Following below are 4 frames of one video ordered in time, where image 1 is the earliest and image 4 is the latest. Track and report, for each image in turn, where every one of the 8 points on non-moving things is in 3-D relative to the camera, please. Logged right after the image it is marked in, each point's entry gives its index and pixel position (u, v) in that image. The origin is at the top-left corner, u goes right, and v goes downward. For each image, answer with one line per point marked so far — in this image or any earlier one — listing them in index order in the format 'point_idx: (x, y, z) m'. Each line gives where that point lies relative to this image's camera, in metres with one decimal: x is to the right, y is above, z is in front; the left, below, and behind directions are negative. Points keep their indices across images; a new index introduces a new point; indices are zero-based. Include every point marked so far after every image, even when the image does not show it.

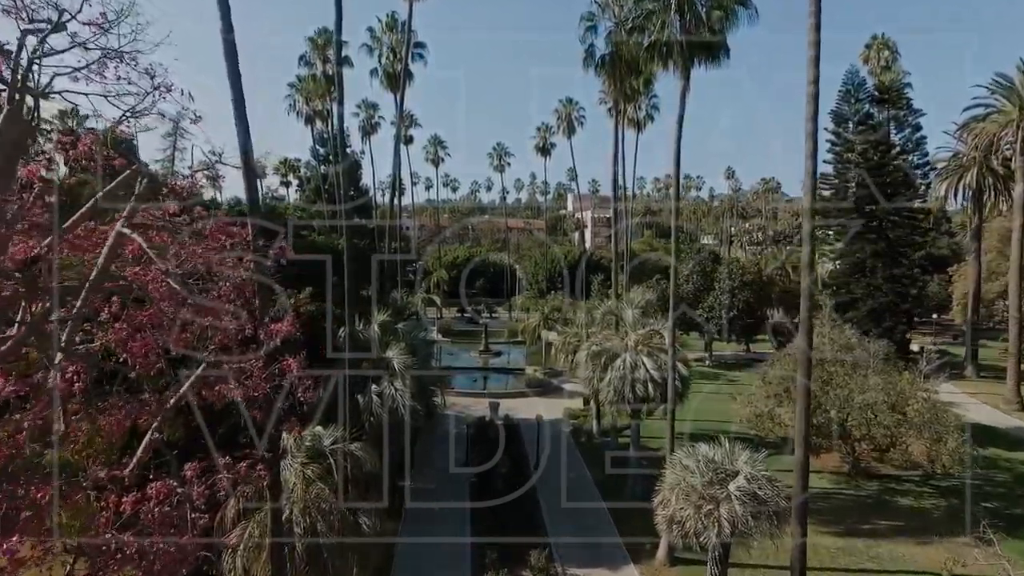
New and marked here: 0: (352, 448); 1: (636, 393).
0: (-2.0, -2.0, +8.2) m
1: (+2.4, -2.0, +12.4) m
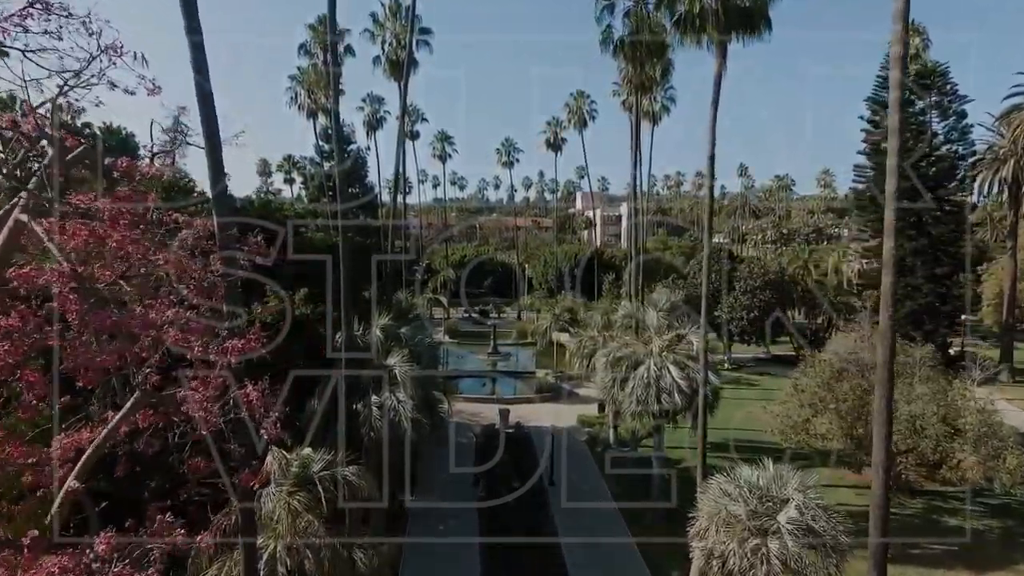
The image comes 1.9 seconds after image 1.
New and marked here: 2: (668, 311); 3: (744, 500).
0: (-1.9, -2.1, +7.2) m
1: (+2.6, -2.1, +11.3) m
2: (+3.2, -0.5, +13.2) m
3: (+2.7, -2.5, +7.6) m
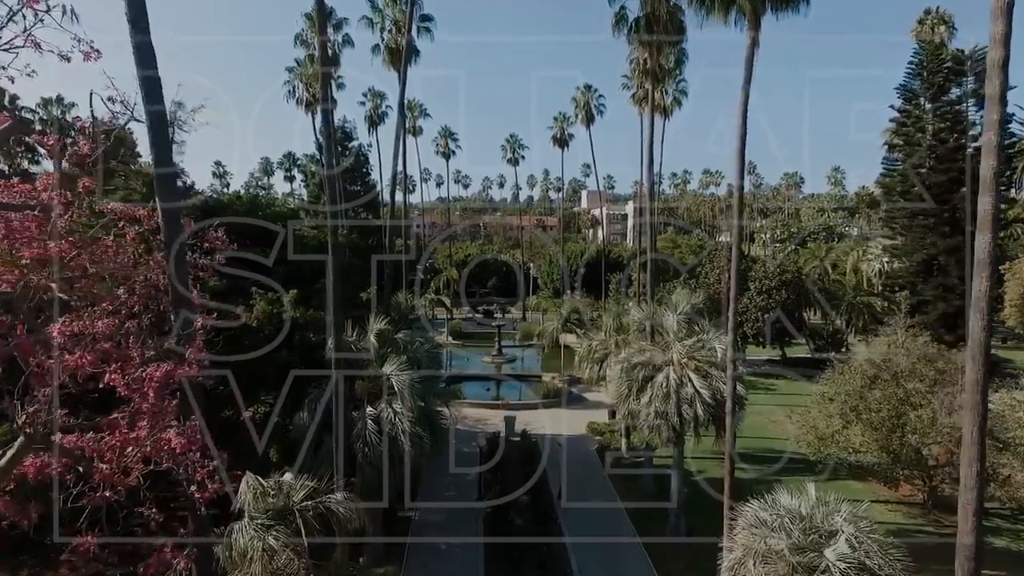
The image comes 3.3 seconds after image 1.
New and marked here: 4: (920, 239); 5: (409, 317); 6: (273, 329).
0: (-1.8, -2.1, +6.3) m
1: (+2.8, -2.1, +10.4) m
2: (+3.4, -0.5, +12.3) m
3: (+2.8, -2.5, +6.6) m
4: (+12.3, +1.5, +19.3) m
5: (-2.3, -0.6, +14.2) m
6: (-4.1, -0.7, +11.3) m
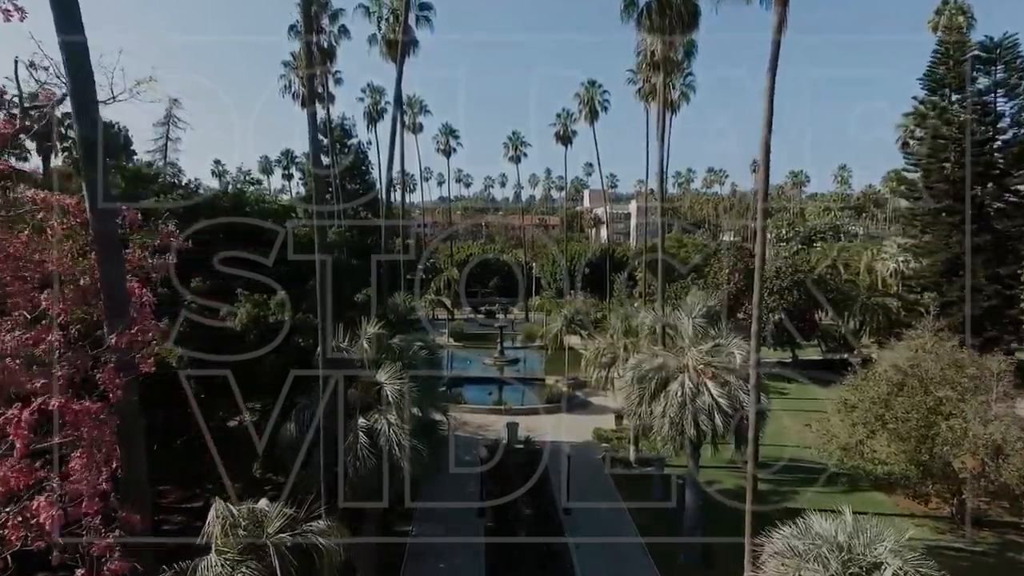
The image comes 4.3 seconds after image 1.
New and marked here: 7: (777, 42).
0: (-1.7, -2.1, +5.6) m
1: (+2.8, -2.1, +9.7) m
2: (+3.4, -0.5, +11.6) m
3: (+2.9, -2.5, +5.9) m
4: (+12.4, +1.5, +18.5) m
5: (-2.2, -0.7, +13.5) m
6: (-4.0, -0.7, +10.6) m
7: (+3.2, +3.0, +8.0) m
